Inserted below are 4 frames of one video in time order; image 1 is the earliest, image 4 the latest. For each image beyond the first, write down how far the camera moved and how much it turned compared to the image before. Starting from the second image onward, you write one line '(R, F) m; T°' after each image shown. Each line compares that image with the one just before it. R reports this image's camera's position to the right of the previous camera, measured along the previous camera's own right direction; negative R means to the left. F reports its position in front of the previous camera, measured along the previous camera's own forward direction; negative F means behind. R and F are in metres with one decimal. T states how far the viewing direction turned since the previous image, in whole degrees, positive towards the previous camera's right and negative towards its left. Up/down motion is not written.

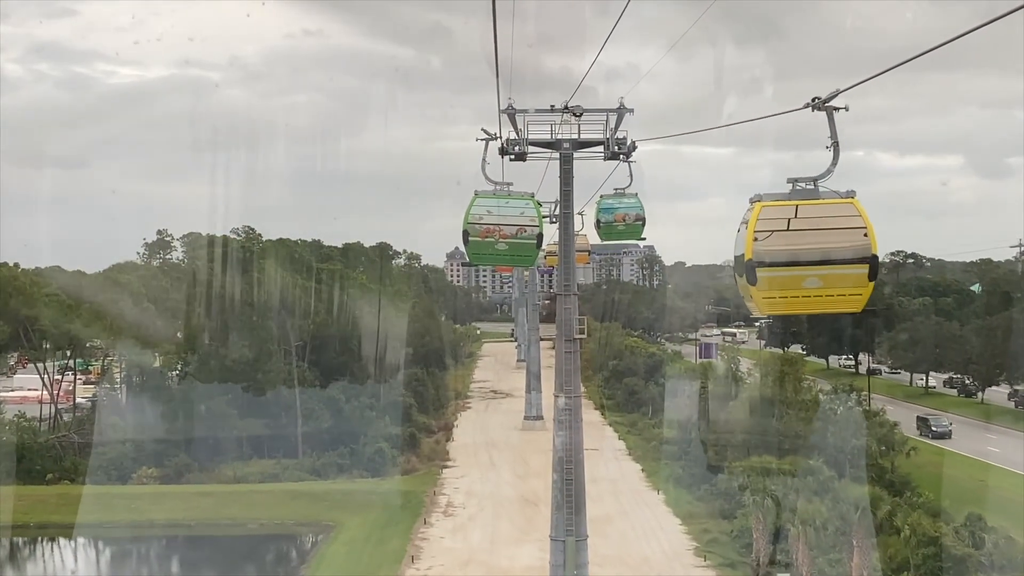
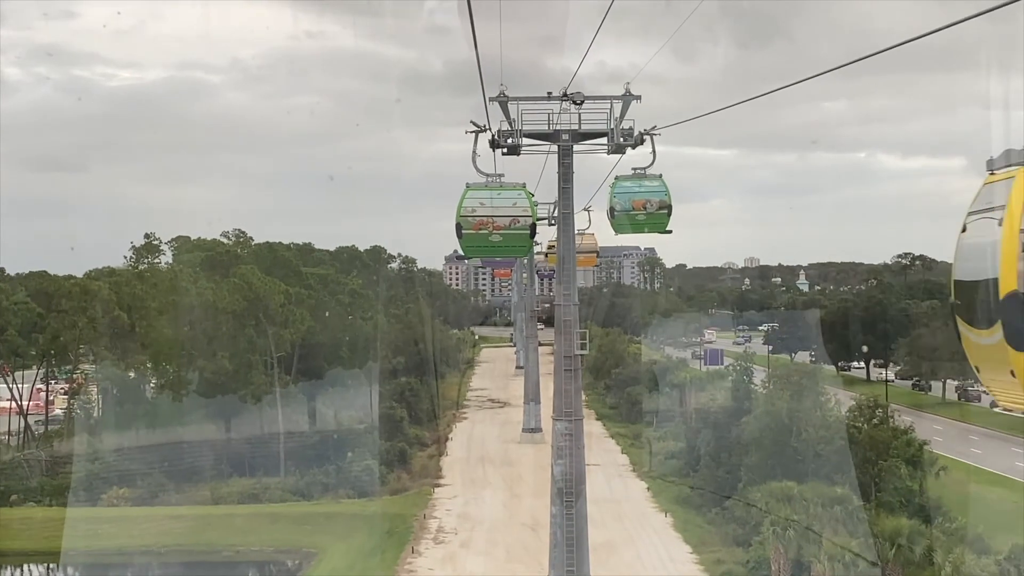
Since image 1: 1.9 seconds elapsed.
(+0.1, +0.7) m; 0°
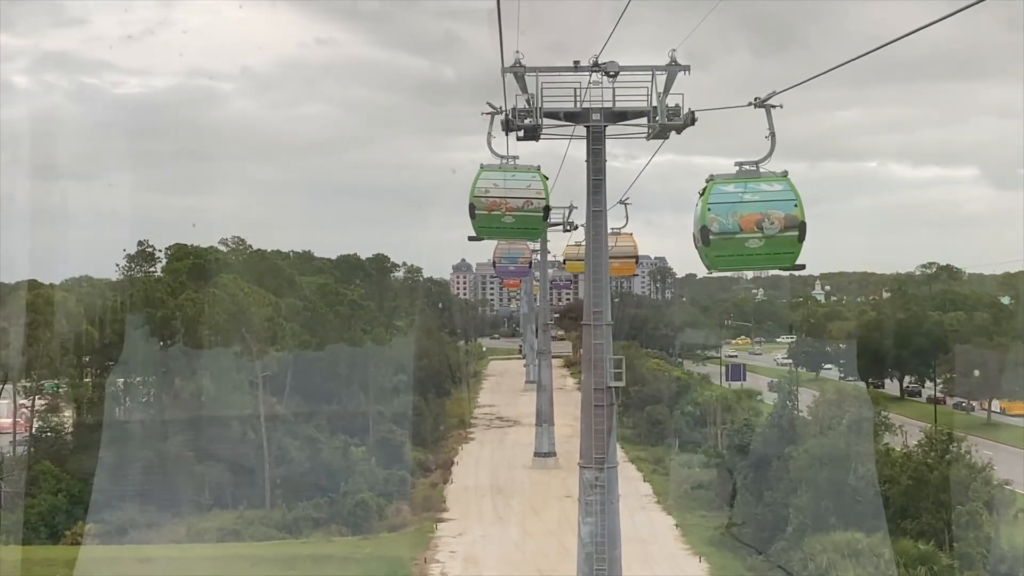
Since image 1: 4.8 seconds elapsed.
(-0.1, +1.1) m; -1°
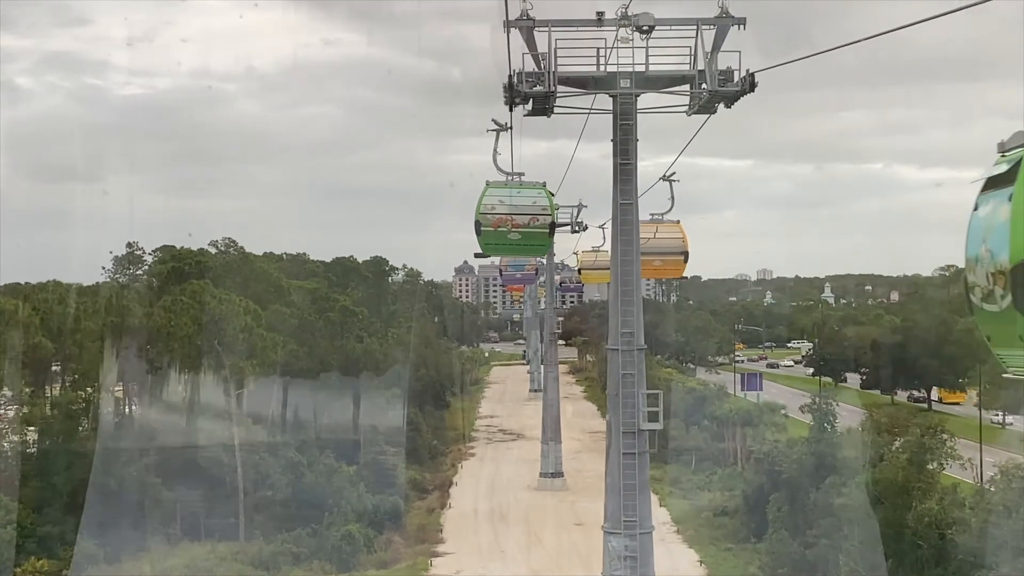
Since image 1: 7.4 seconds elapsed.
(0.0, +1.0) m; 0°
